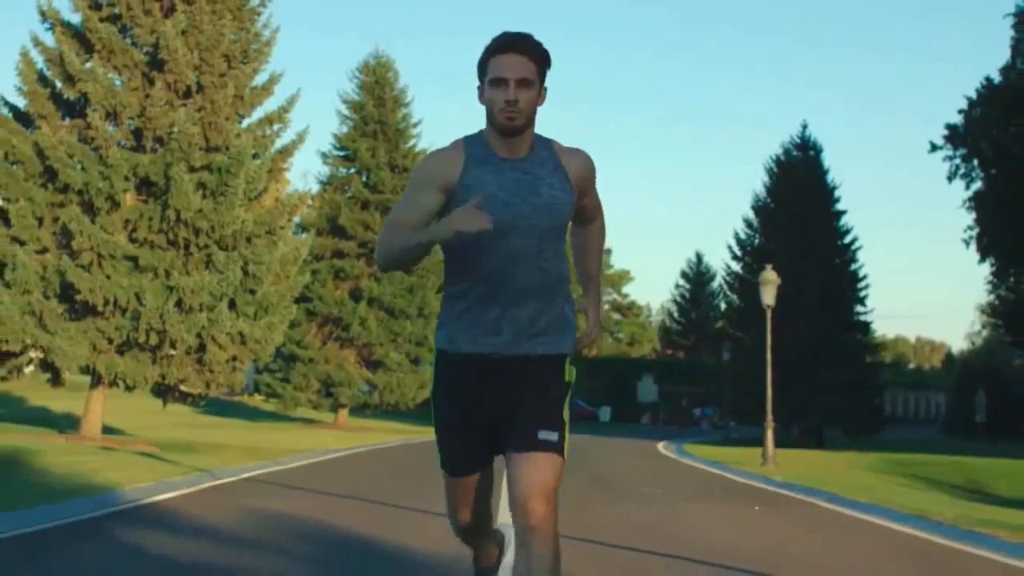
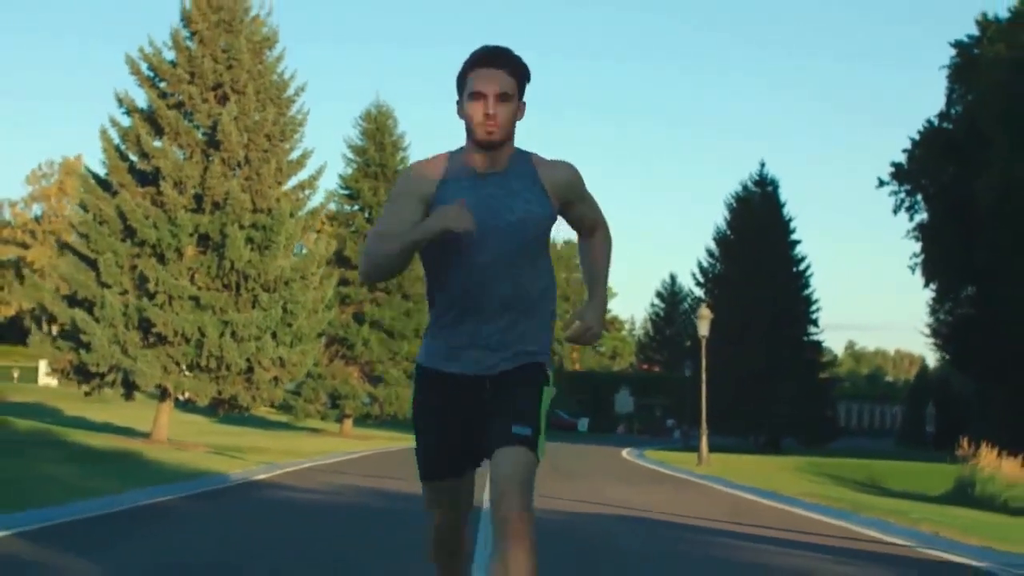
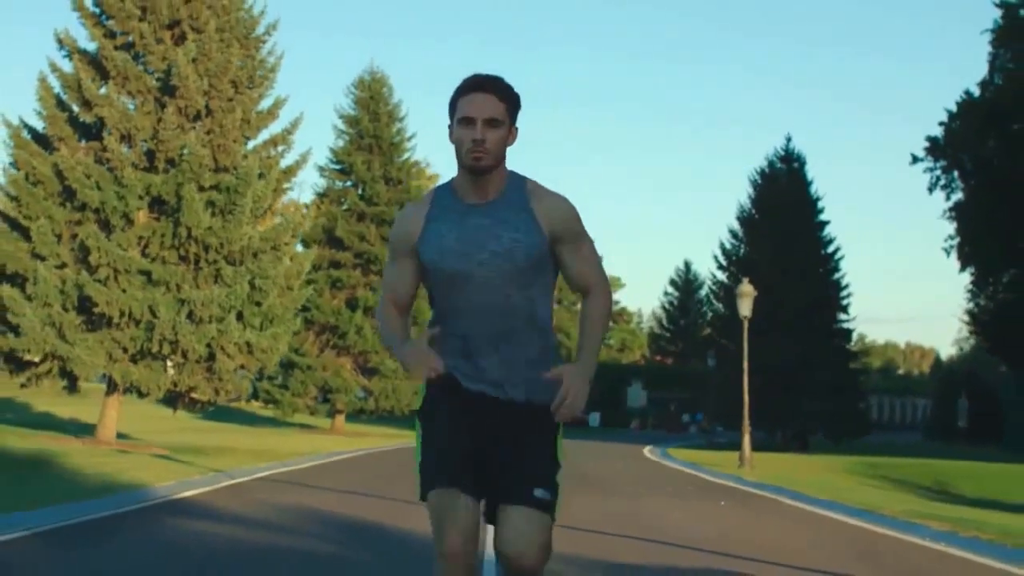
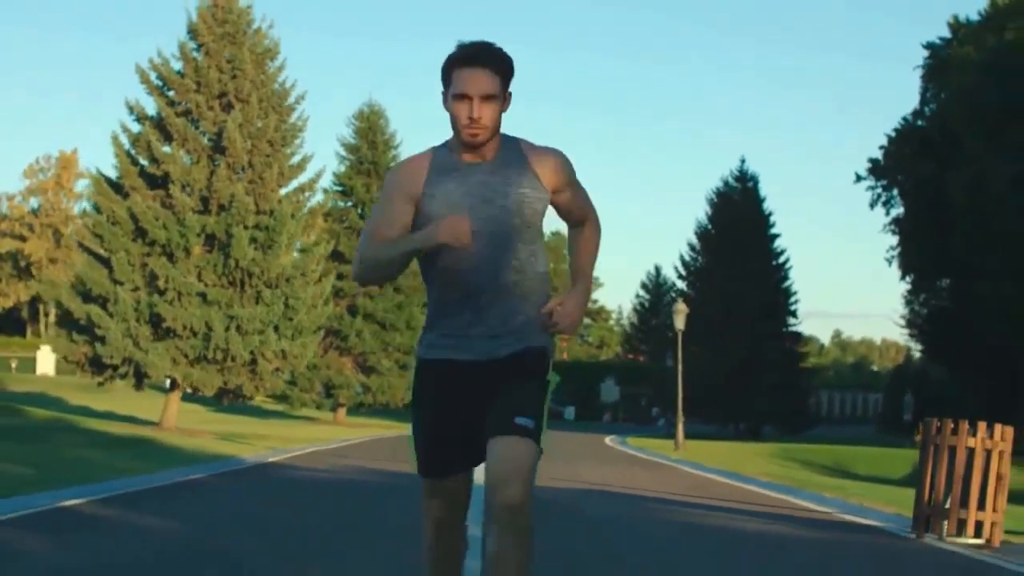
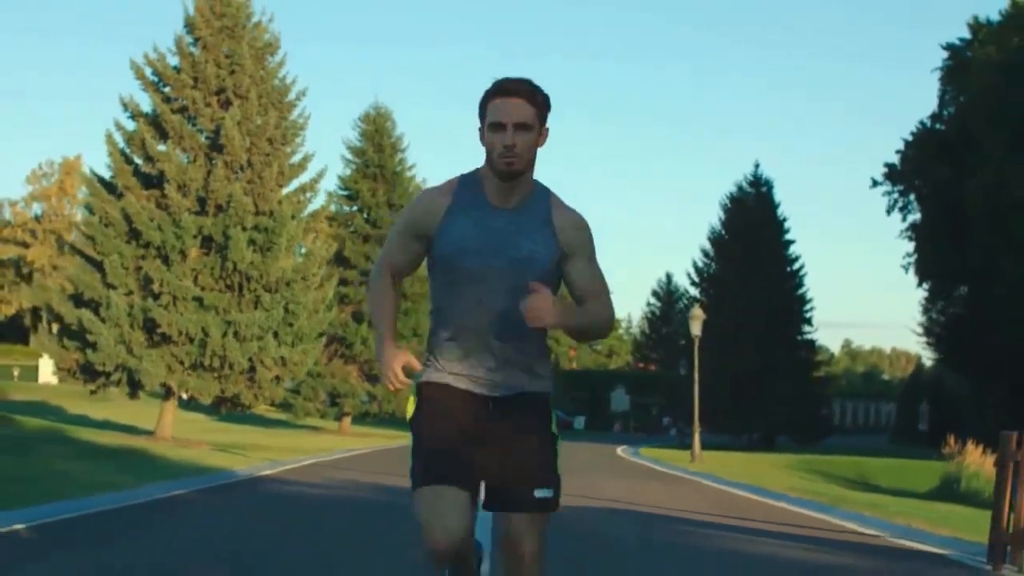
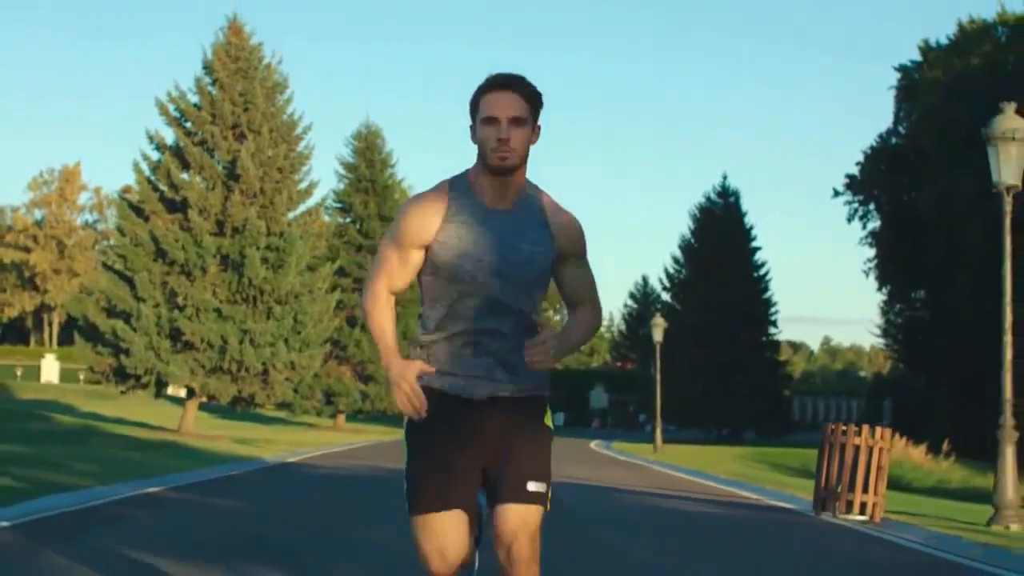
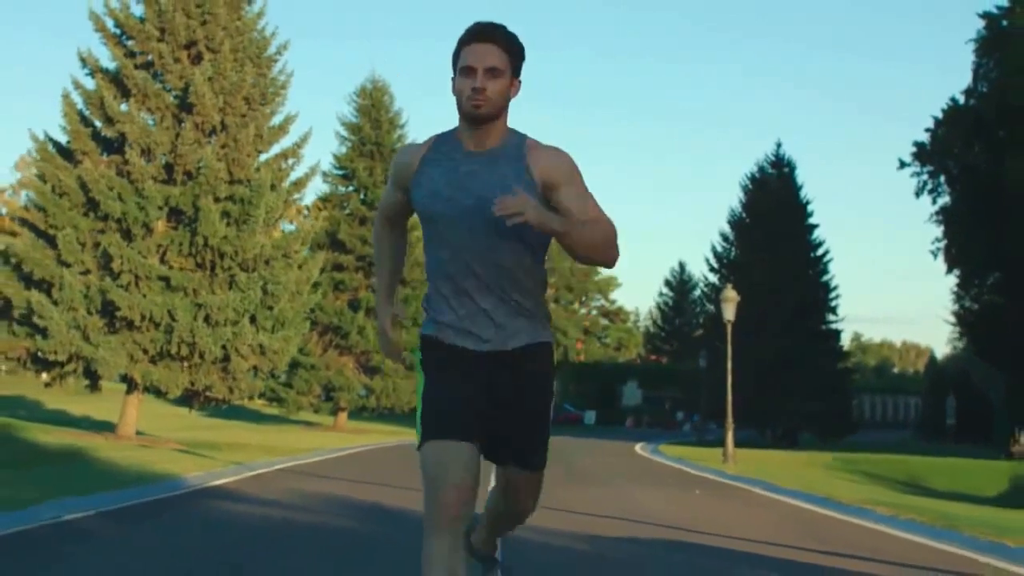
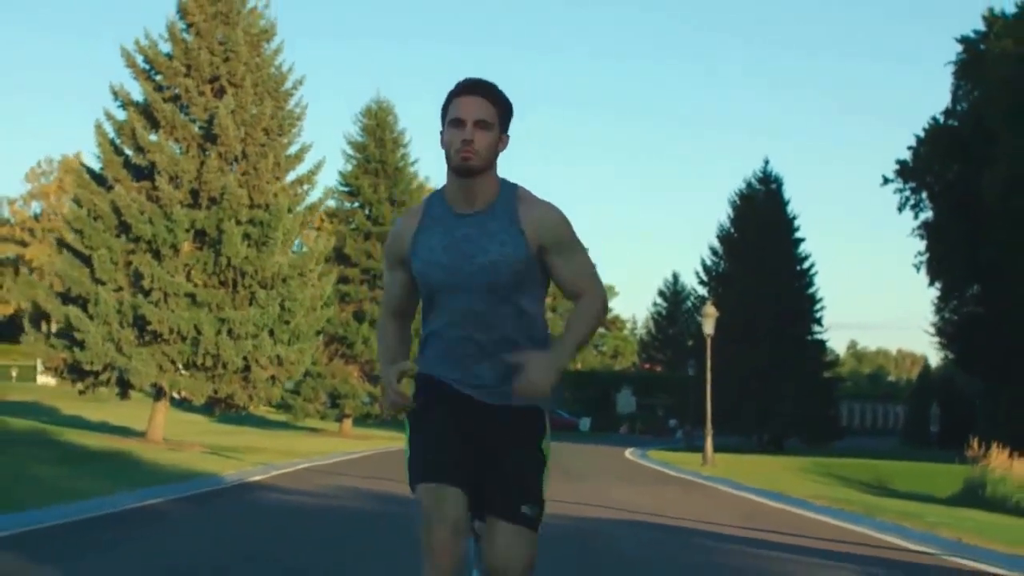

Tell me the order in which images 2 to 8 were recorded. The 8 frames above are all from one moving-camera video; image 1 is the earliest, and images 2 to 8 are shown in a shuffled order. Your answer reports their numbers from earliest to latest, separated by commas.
3, 7, 8, 2, 5, 4, 6
